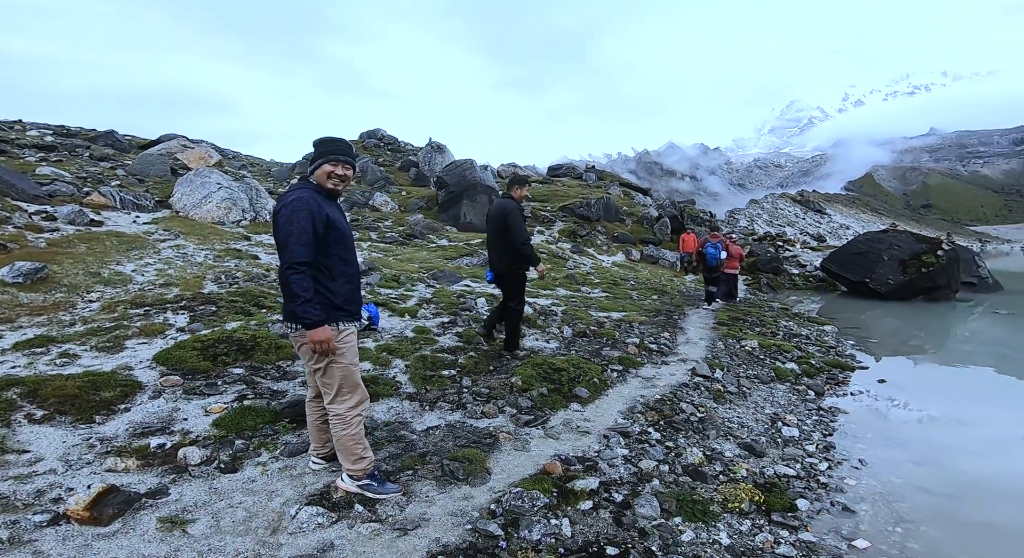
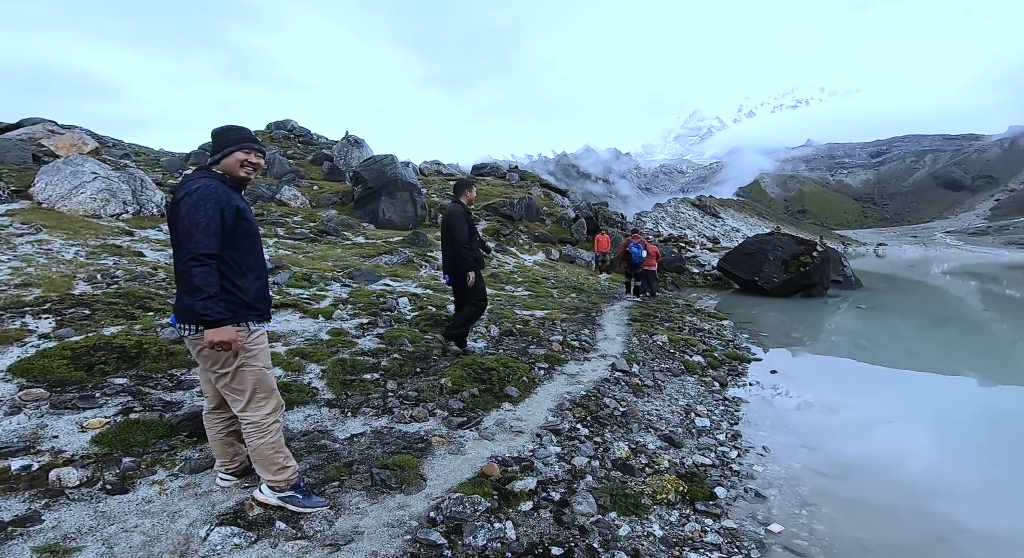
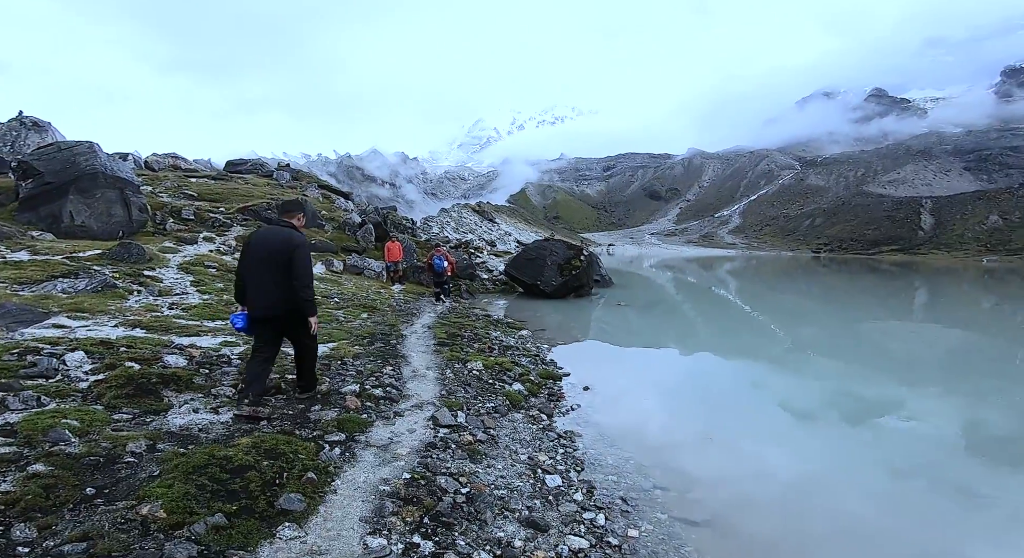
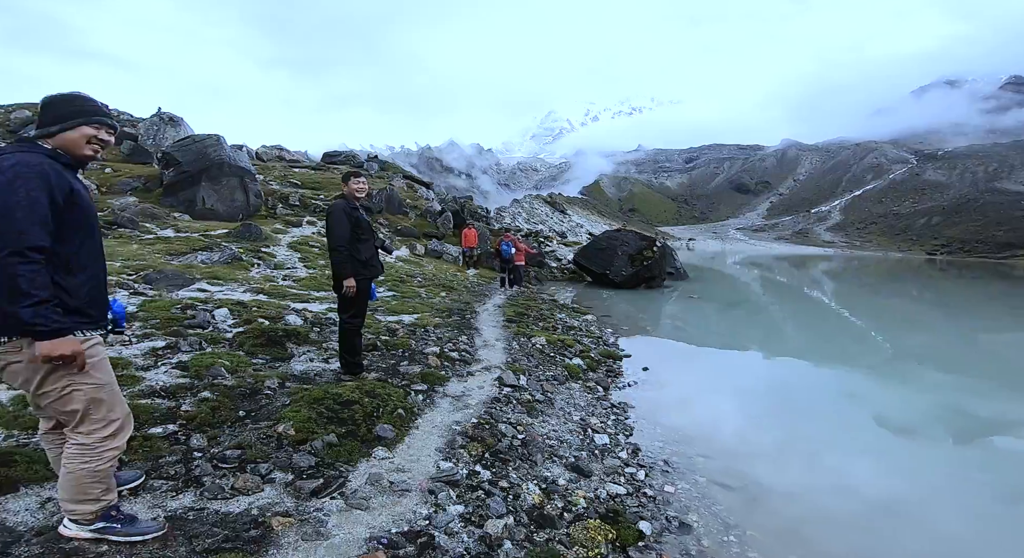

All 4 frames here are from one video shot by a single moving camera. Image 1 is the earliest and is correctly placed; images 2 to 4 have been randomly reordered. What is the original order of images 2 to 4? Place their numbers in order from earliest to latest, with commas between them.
2, 4, 3
